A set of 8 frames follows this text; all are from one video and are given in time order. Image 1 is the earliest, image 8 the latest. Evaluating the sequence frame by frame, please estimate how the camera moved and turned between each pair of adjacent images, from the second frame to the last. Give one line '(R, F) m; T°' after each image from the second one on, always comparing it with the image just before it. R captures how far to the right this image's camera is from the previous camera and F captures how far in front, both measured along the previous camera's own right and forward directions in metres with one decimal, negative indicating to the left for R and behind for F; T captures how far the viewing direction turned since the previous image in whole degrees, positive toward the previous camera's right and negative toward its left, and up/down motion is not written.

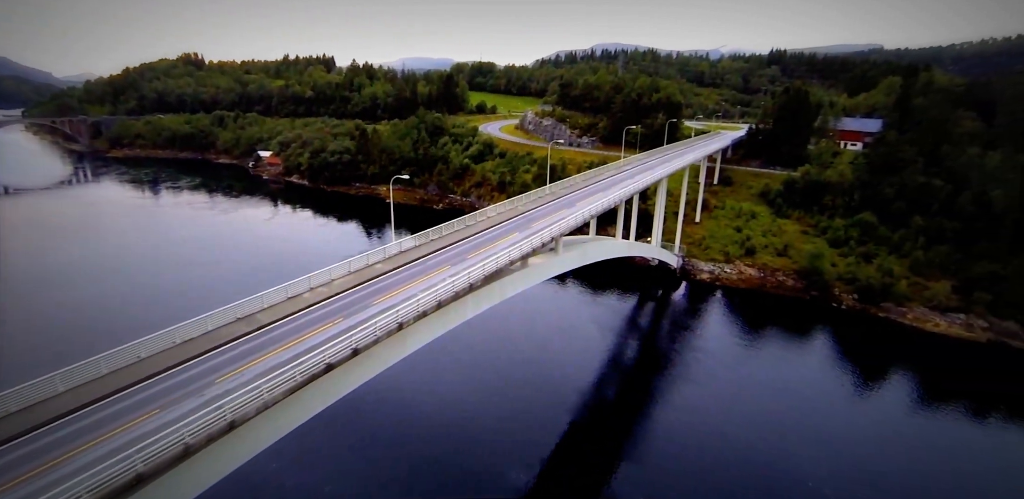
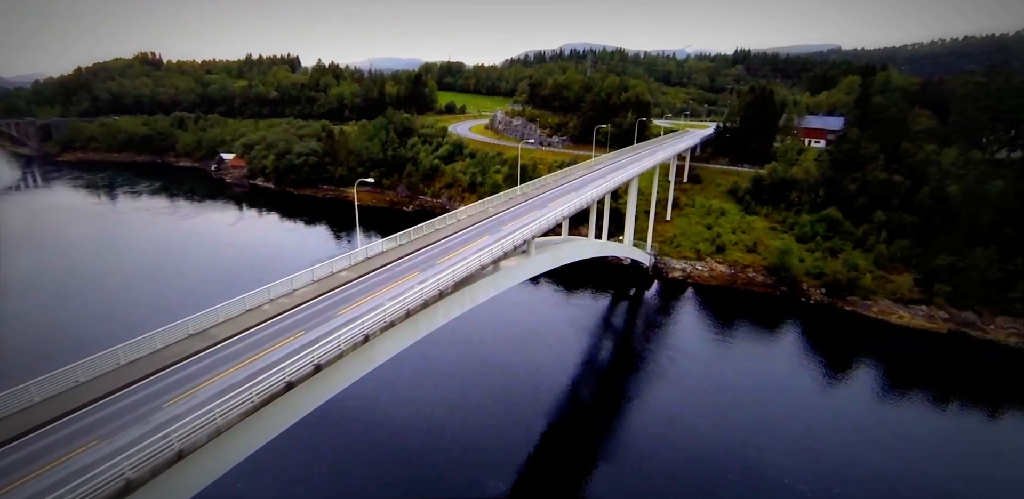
(0.0, +0.3) m; +3°
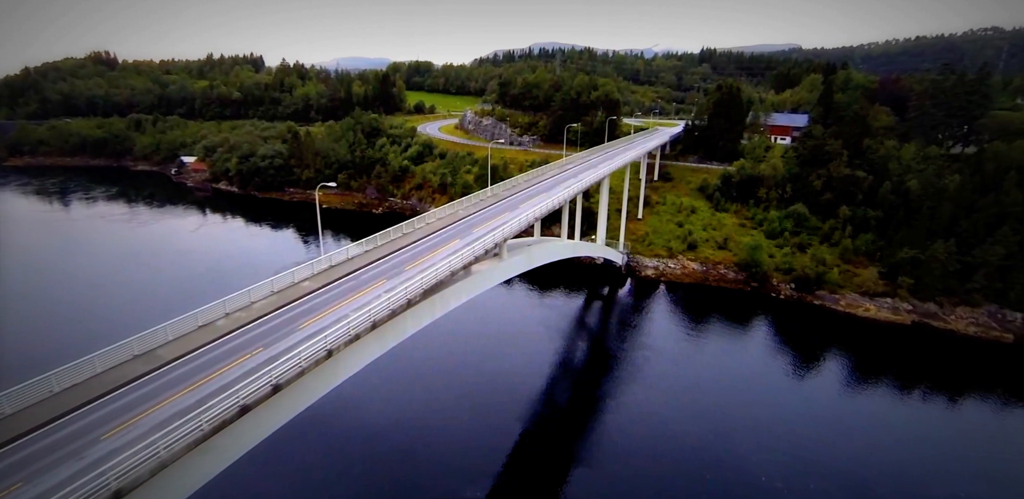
(0.0, +0.3) m; +3°
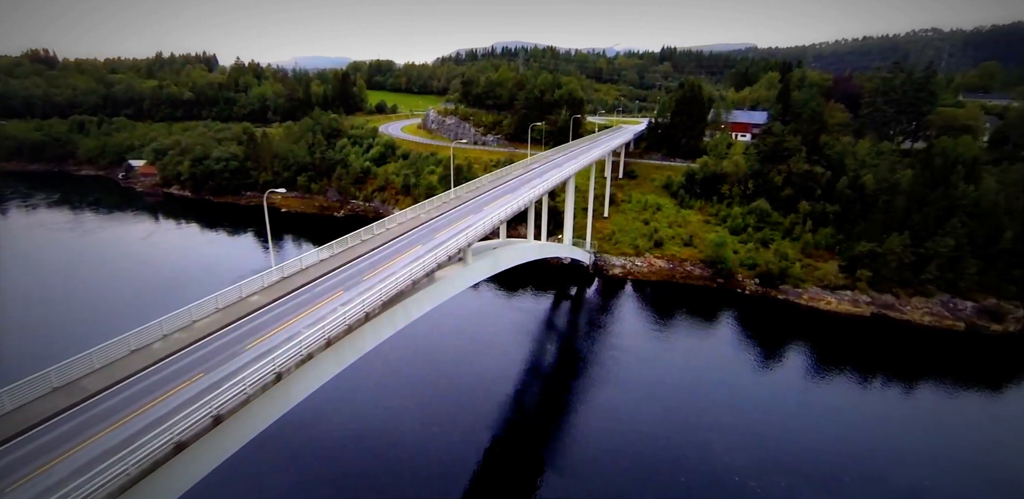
(0.0, +0.5) m; +3°
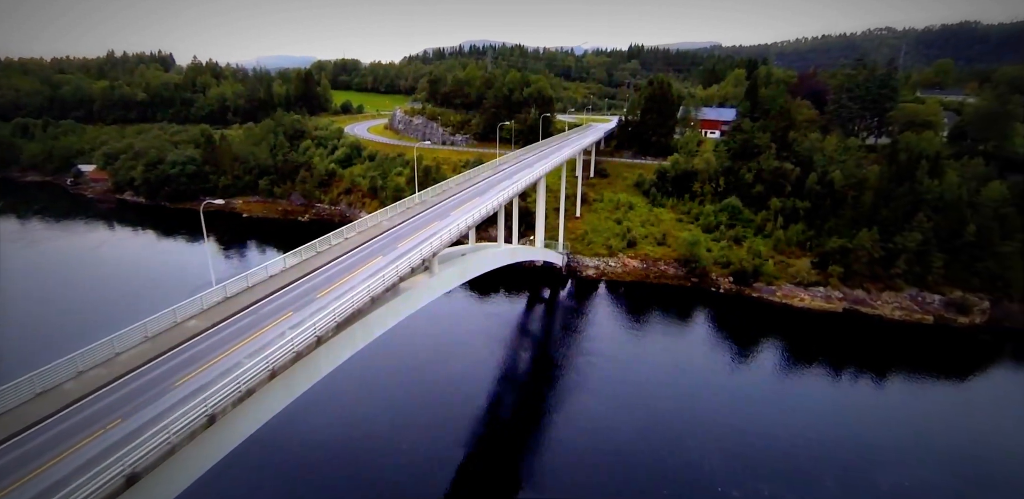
(+0.1, +0.8) m; +3°
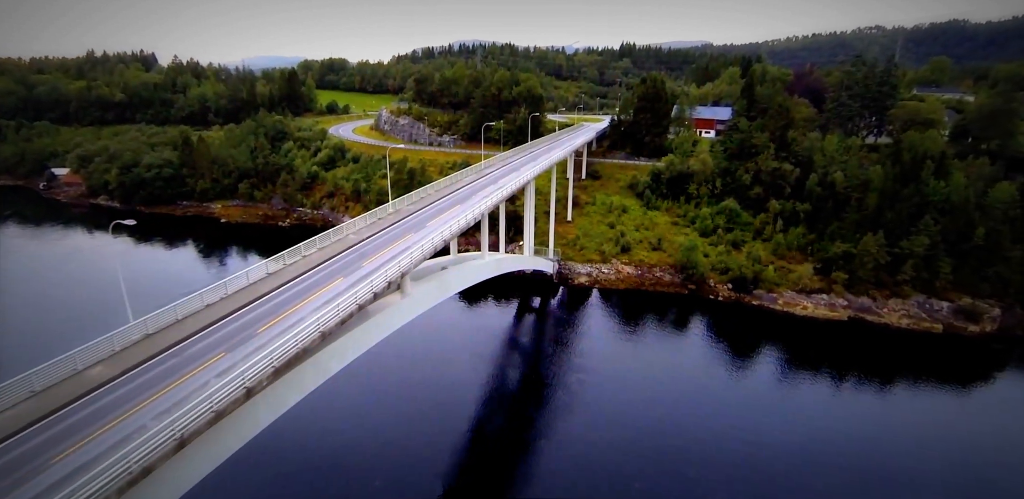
(+0.2, +1.4) m; +1°
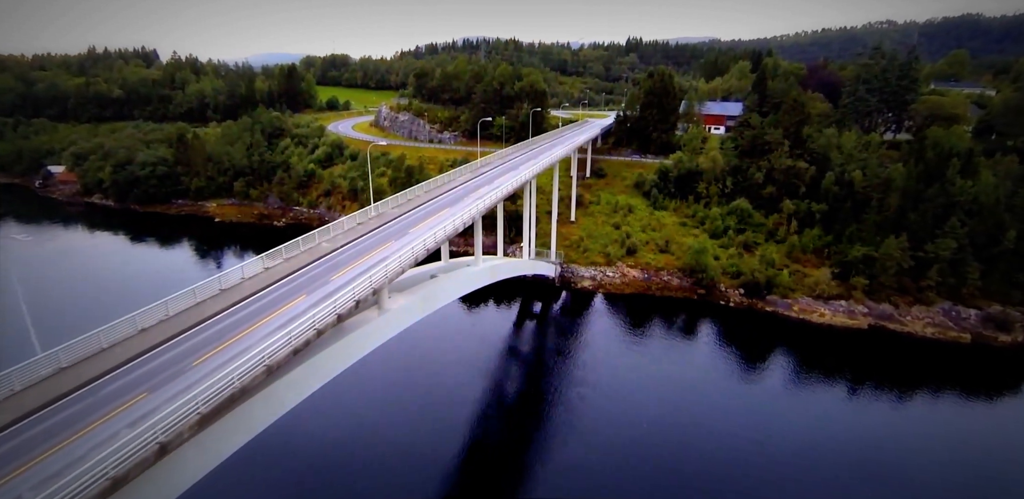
(+0.3, +1.3) m; -1°
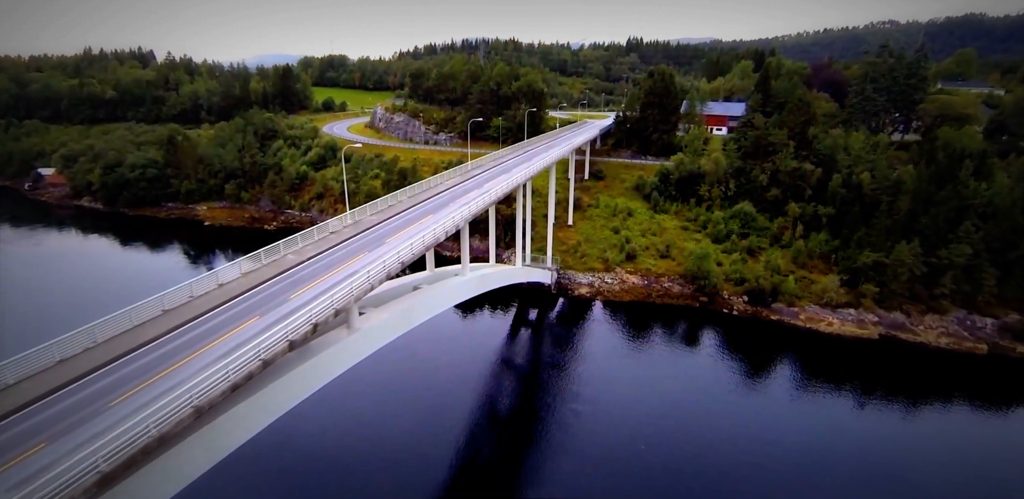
(+0.3, +1.0) m; 0°
